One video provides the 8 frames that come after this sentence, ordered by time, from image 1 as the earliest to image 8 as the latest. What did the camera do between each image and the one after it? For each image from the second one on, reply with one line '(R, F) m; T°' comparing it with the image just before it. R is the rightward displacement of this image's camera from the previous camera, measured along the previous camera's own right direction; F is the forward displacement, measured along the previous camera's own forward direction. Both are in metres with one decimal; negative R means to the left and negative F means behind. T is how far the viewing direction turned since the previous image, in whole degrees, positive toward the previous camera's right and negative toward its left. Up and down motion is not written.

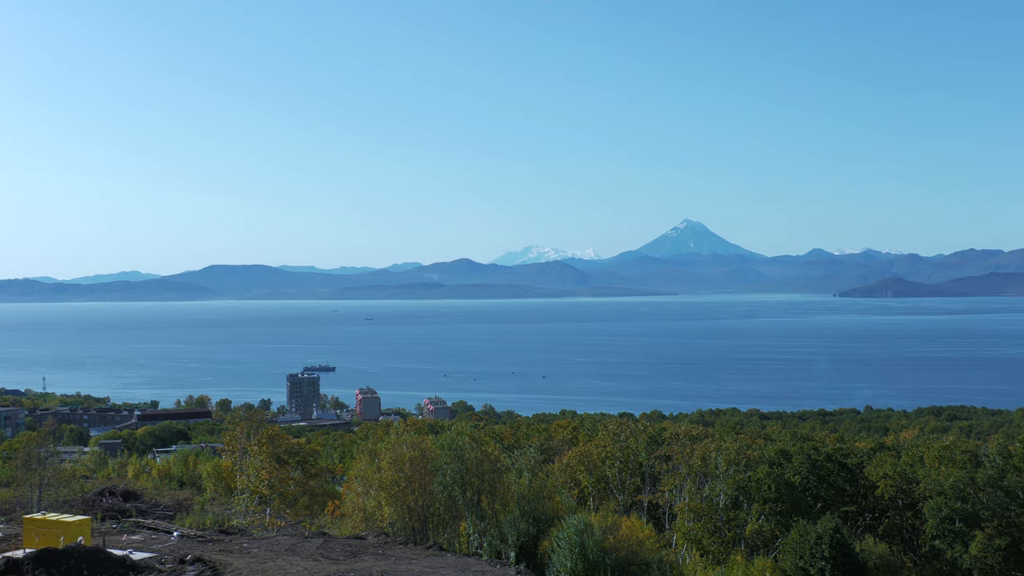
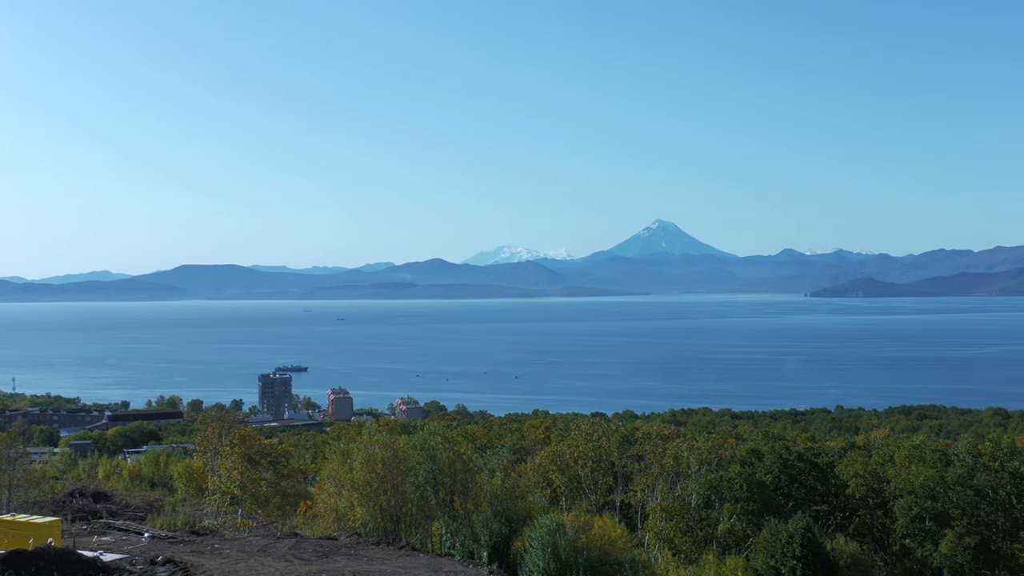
(+0.7, 0.0) m; +1°
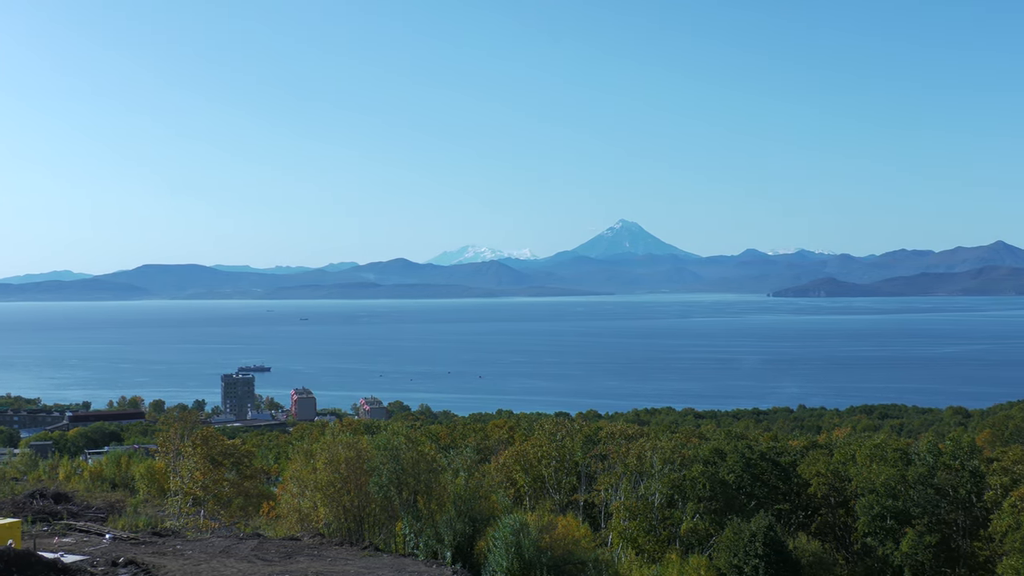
(+0.9, 0.0) m; +1°
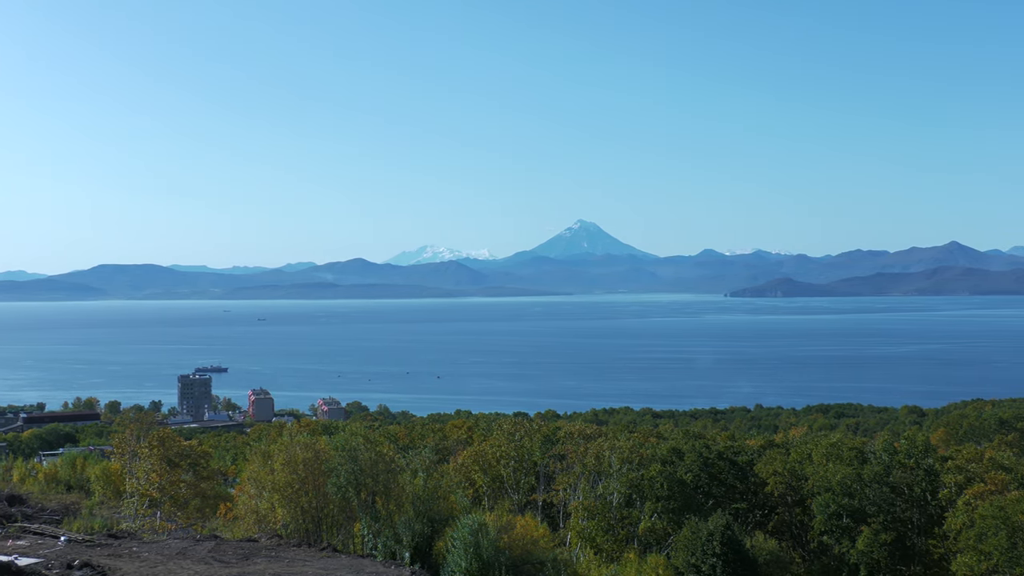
(+1.0, 0.0) m; +1°
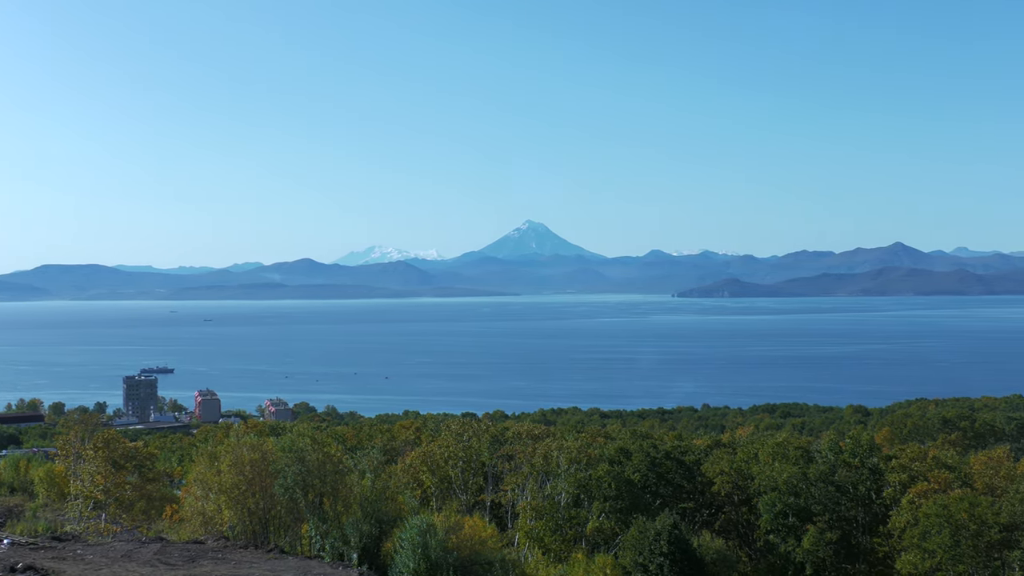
(+1.3, 0.0) m; +1°
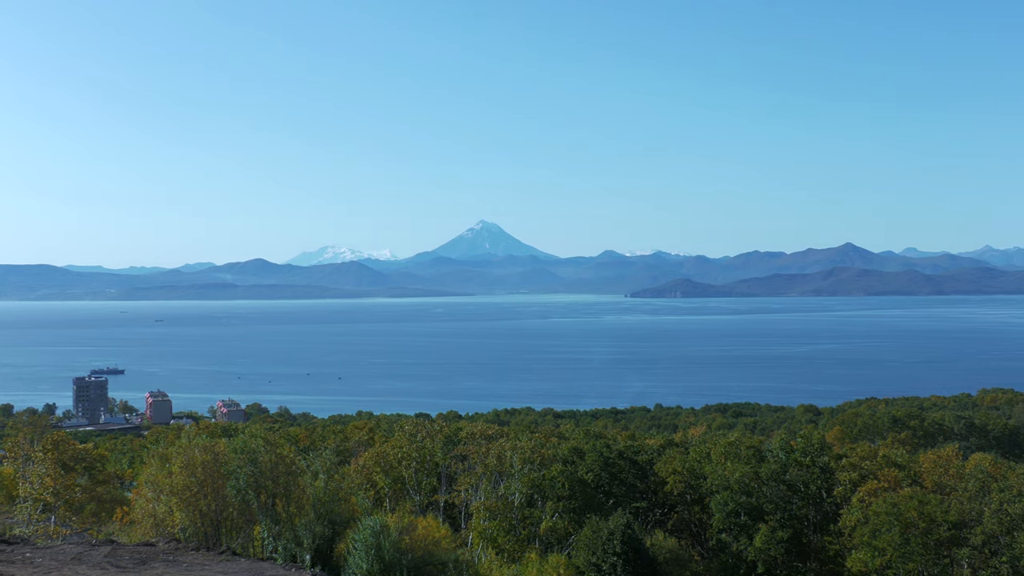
(+1.1, 0.0) m; +1°
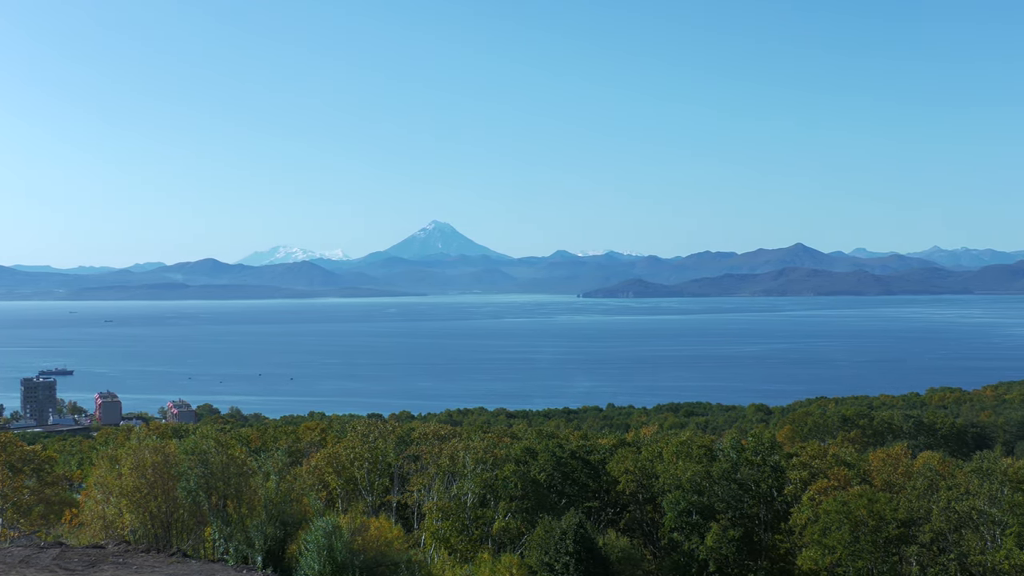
(+1.1, 0.0) m; +1°
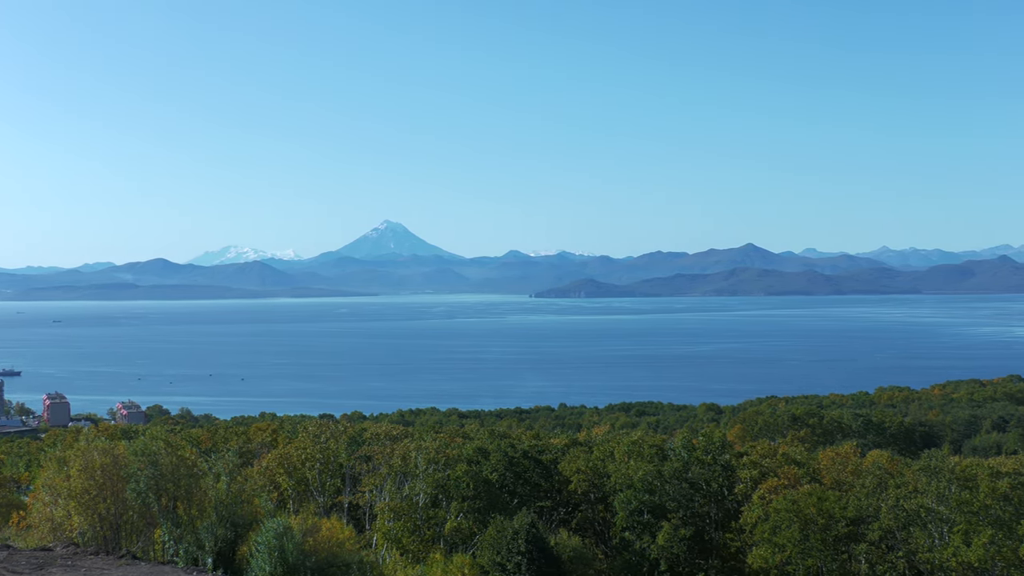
(+1.1, -0.1) m; +1°
